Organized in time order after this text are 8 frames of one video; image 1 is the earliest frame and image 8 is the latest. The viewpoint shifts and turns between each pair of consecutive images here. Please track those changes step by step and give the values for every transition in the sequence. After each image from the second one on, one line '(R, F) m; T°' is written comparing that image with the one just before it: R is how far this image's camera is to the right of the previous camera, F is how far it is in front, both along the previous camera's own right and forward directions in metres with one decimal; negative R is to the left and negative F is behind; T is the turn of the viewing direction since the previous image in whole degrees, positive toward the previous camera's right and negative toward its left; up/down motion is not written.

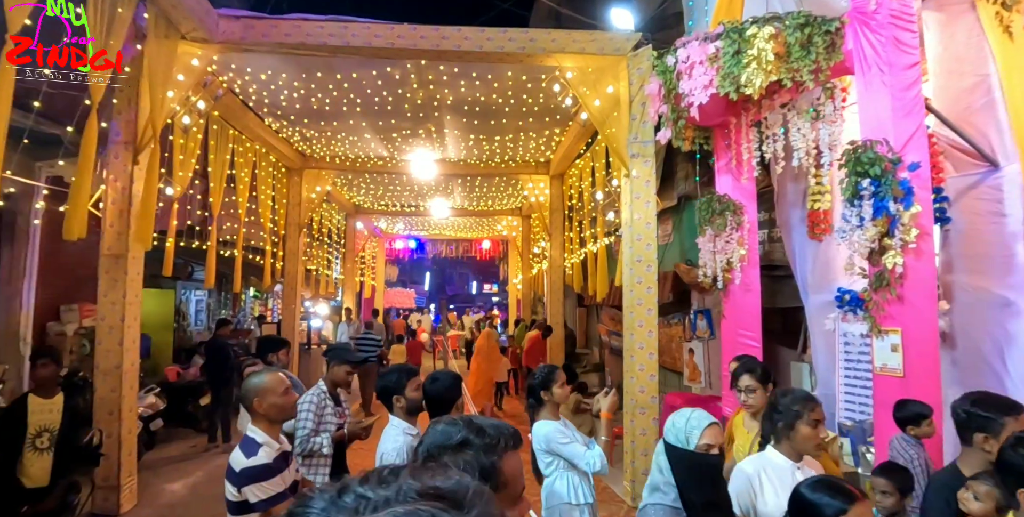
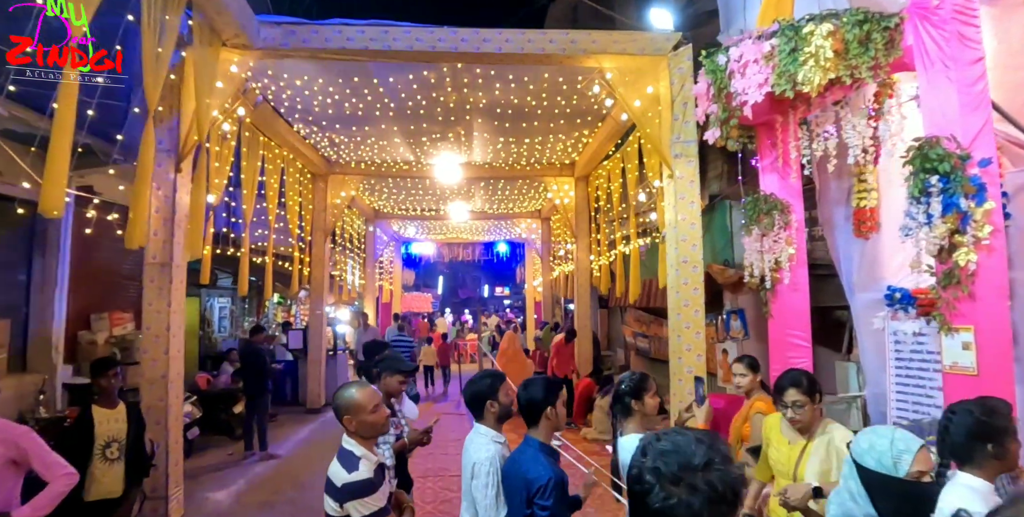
(-0.3, 0.0) m; -1°
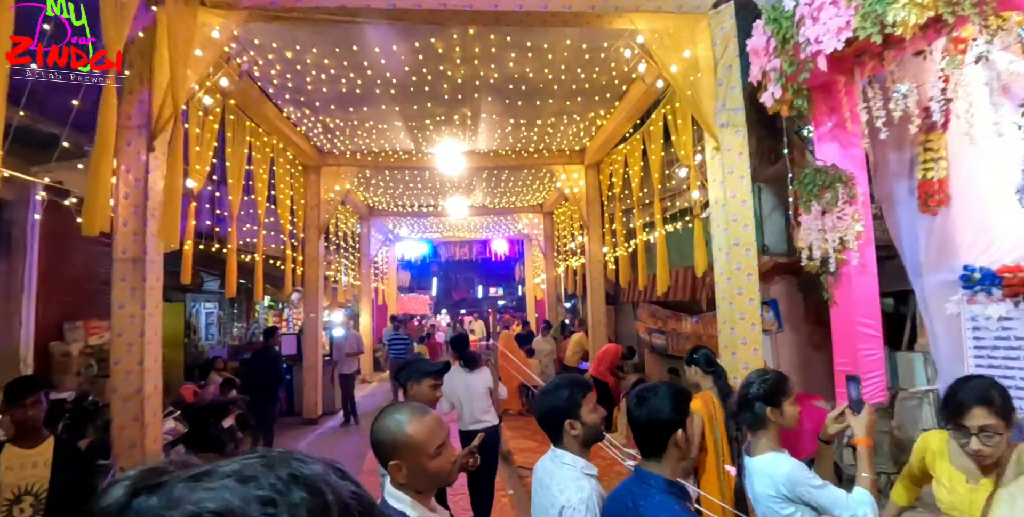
(-0.3, +0.6) m; +1°
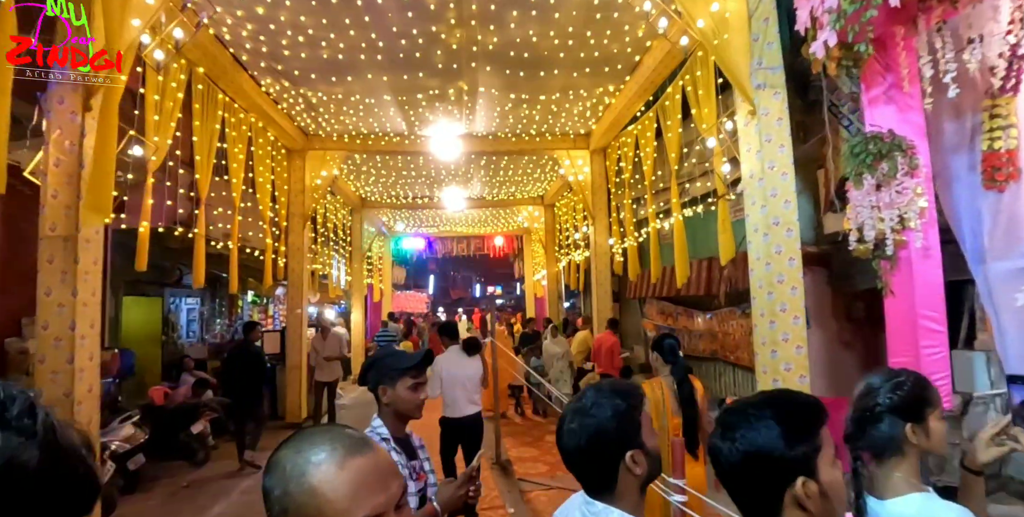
(0.0, +0.6) m; 0°
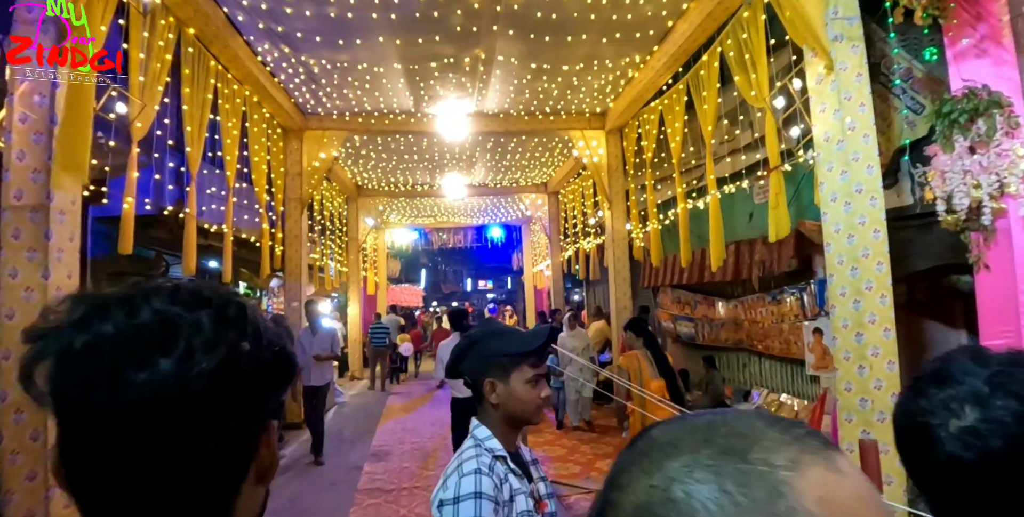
(-0.3, +0.5) m; +1°
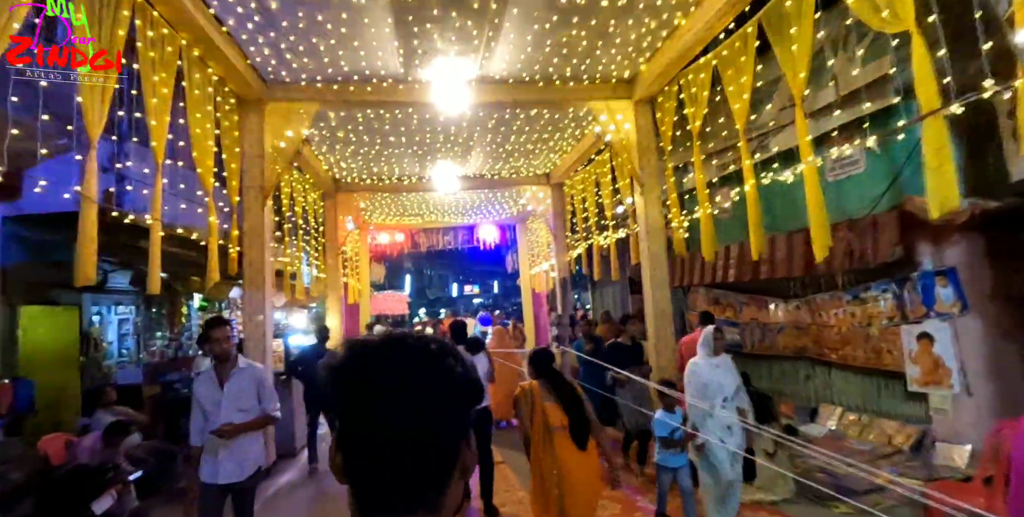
(-0.4, +1.3) m; +2°
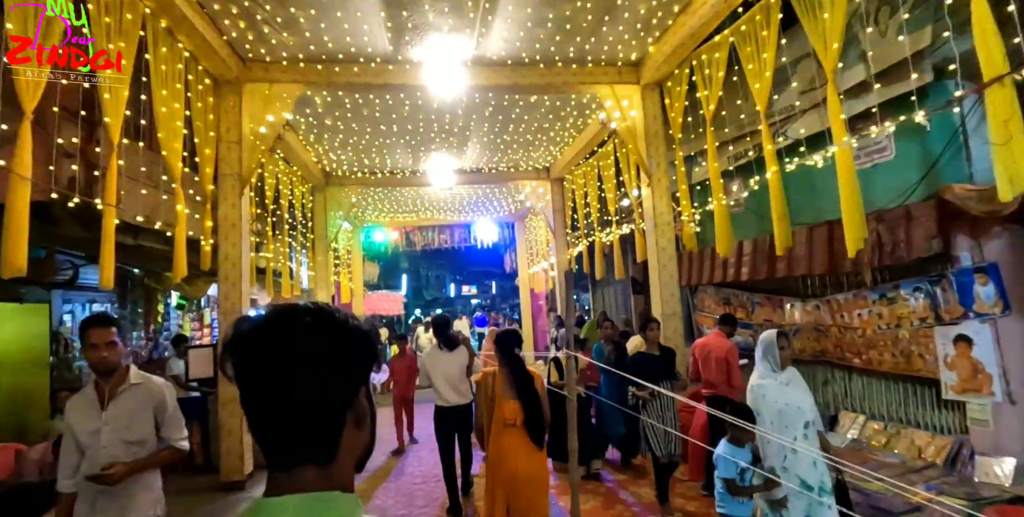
(0.0, +0.4) m; 0°
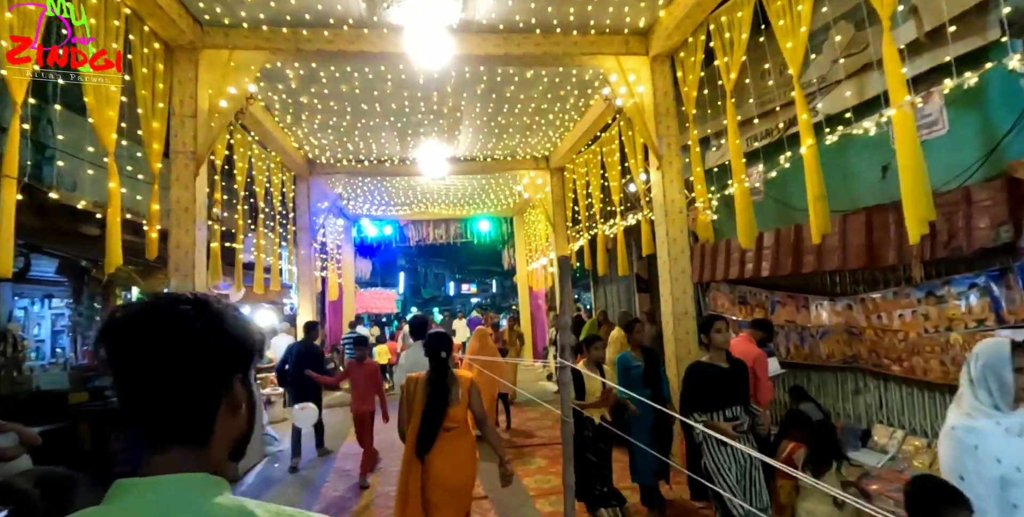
(+0.1, +0.6) m; 0°
